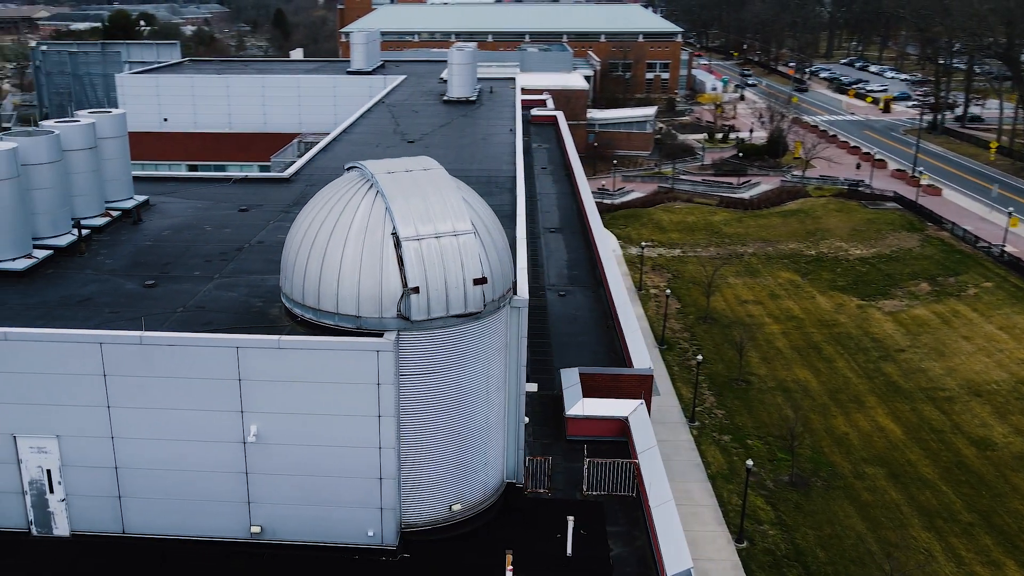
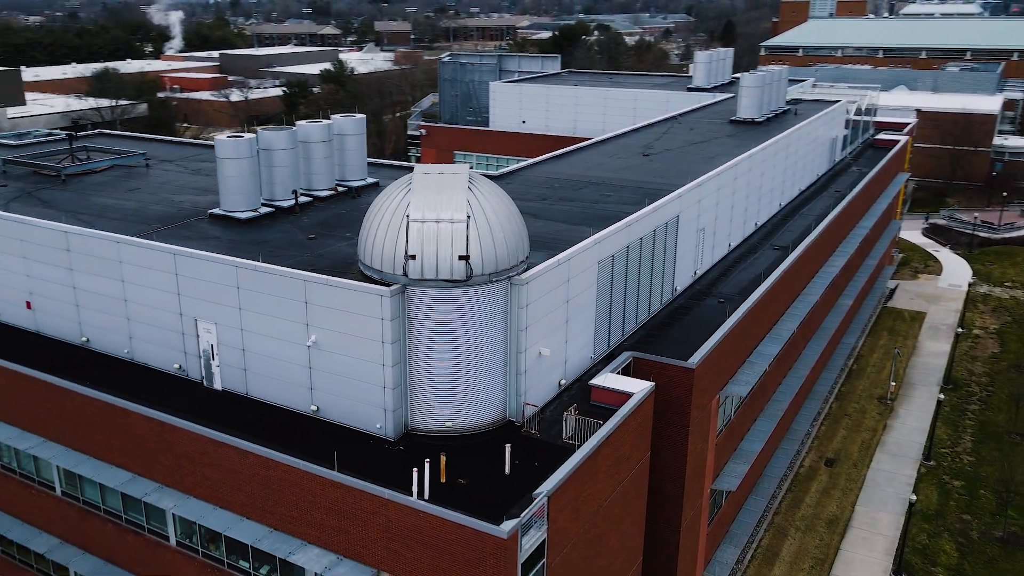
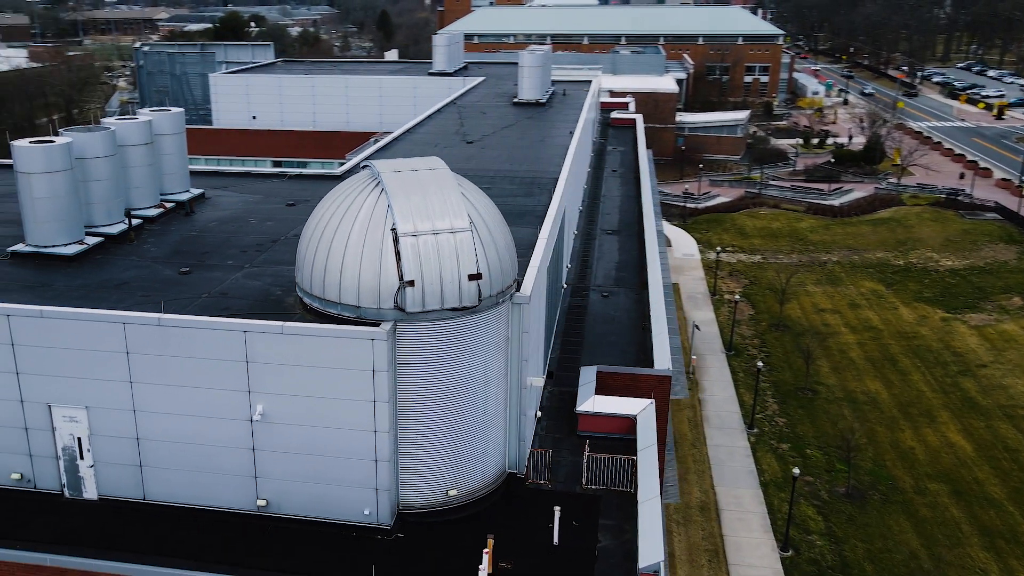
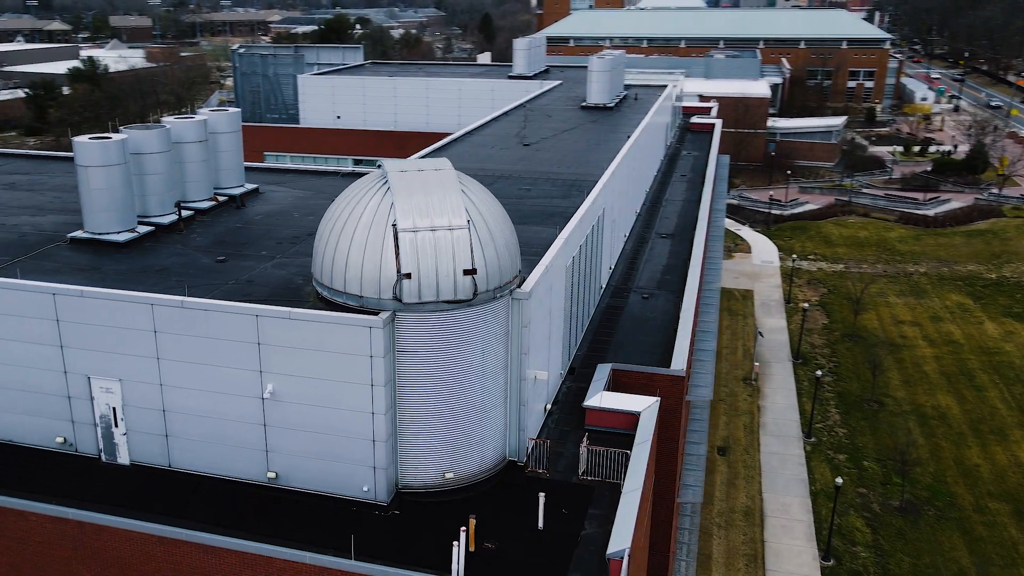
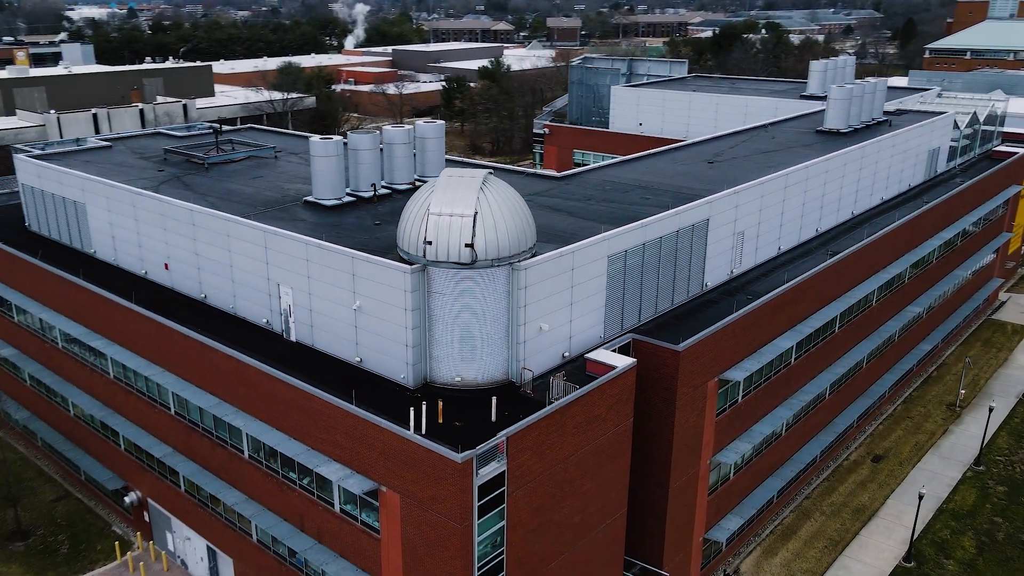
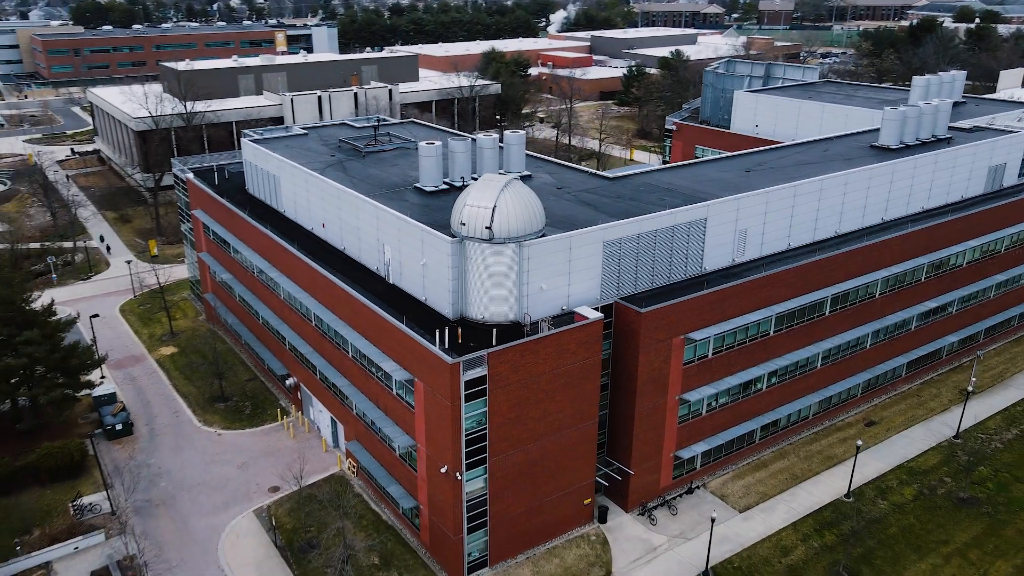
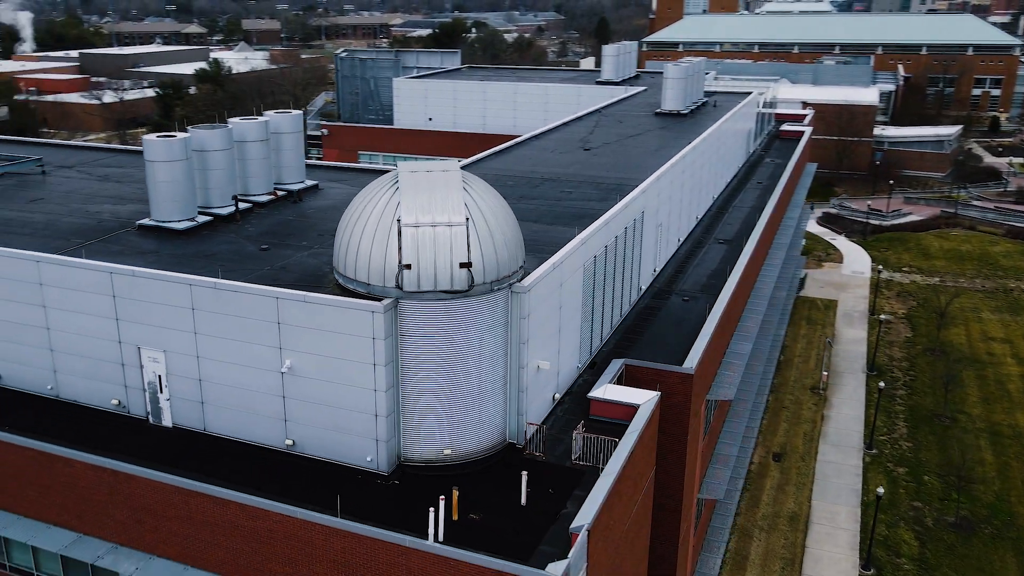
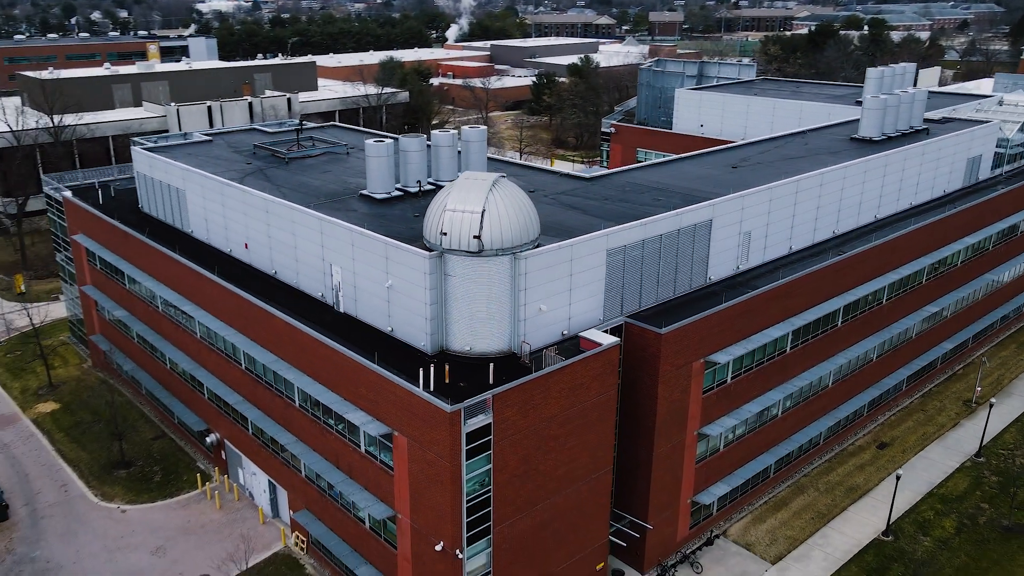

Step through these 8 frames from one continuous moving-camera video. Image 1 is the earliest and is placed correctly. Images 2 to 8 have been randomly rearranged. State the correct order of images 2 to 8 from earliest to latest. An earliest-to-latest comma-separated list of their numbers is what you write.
3, 4, 7, 2, 5, 8, 6
